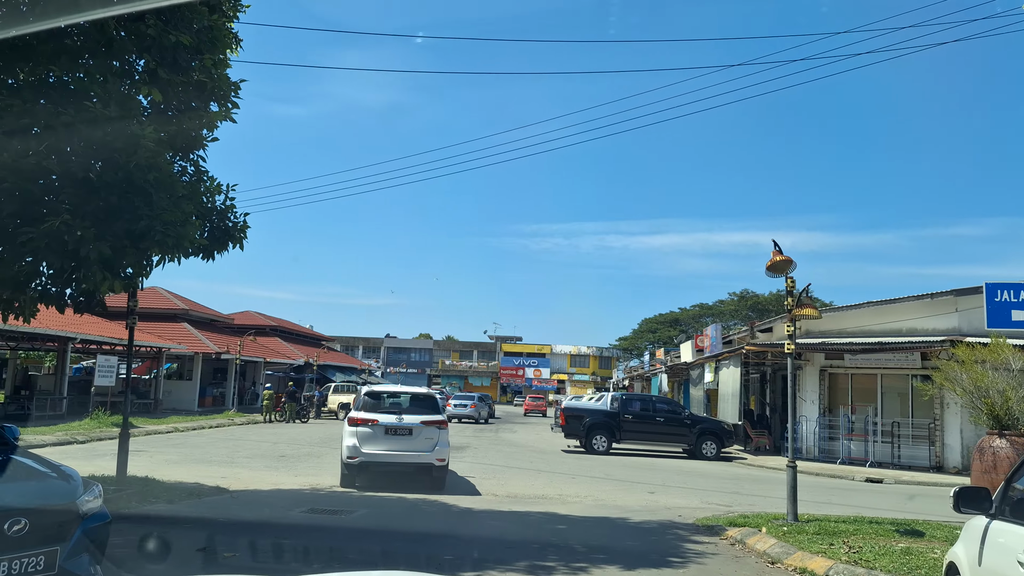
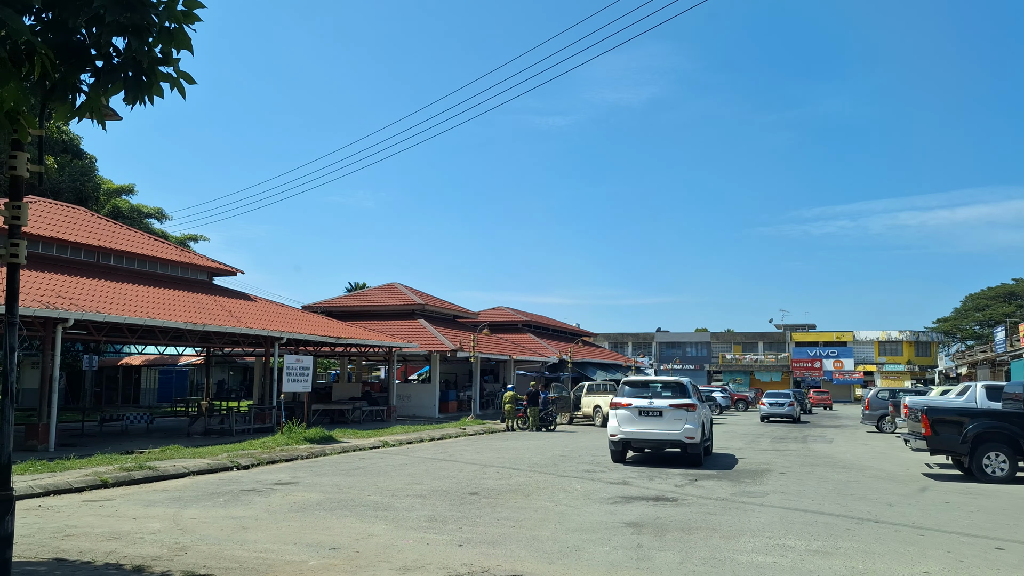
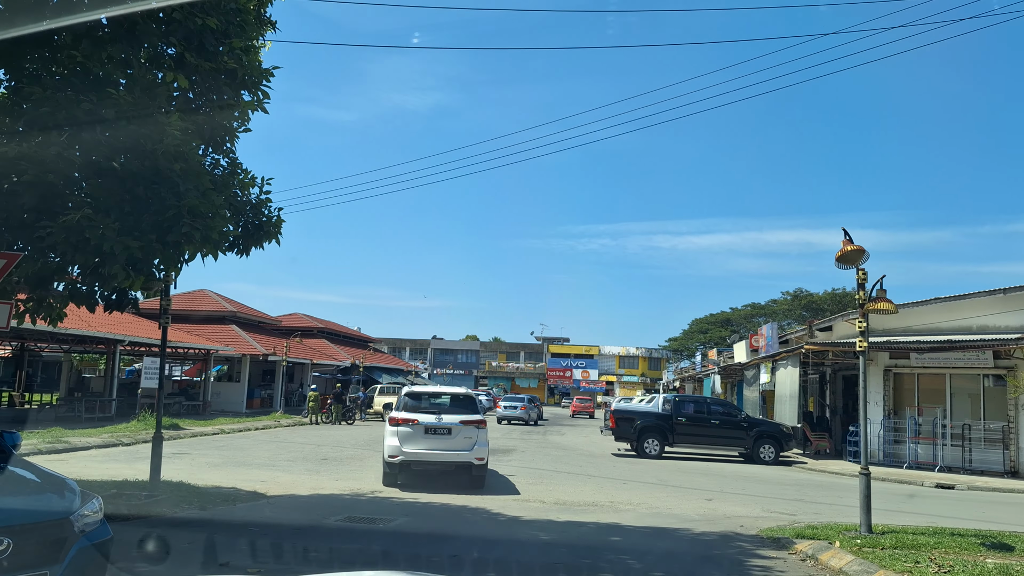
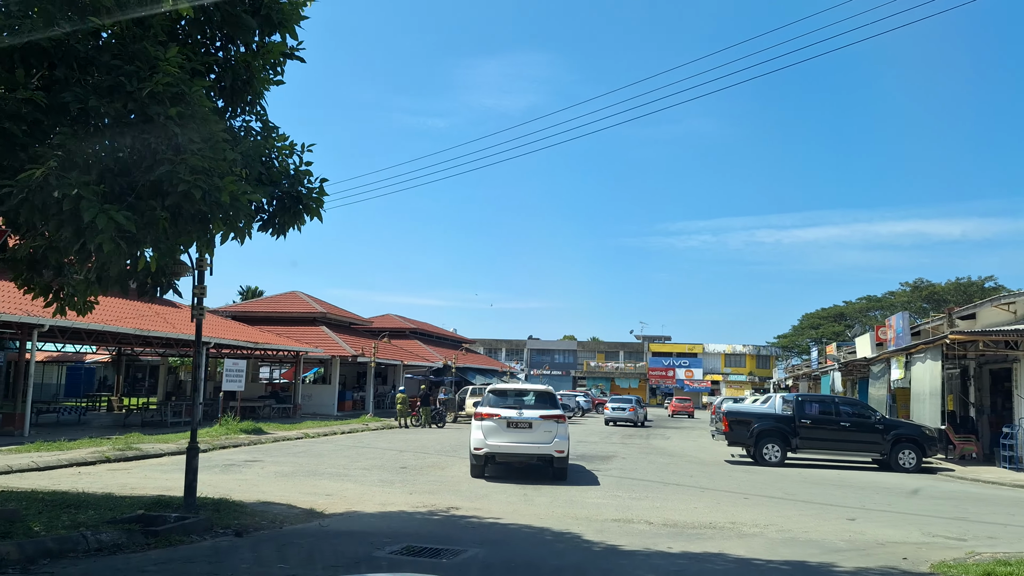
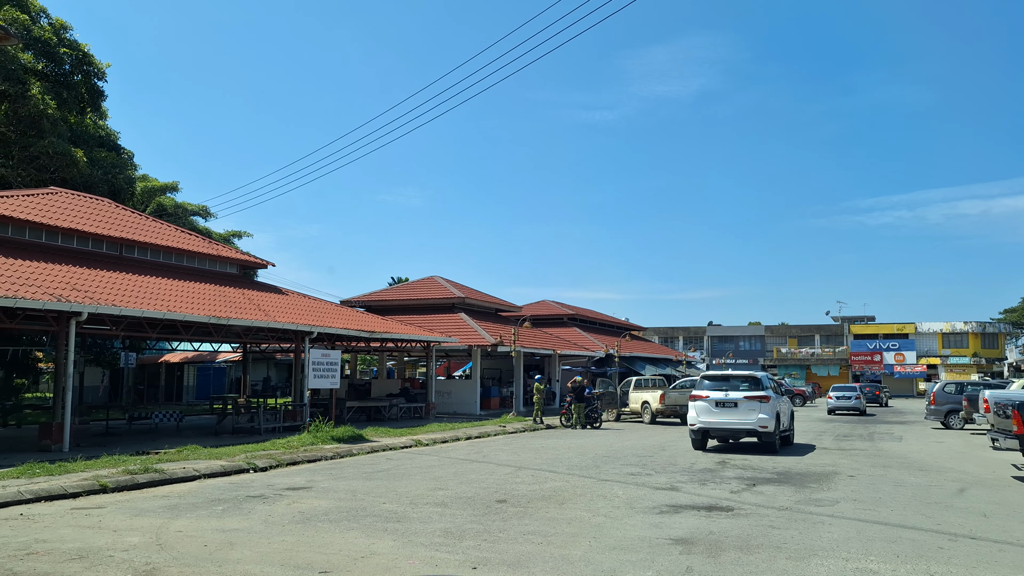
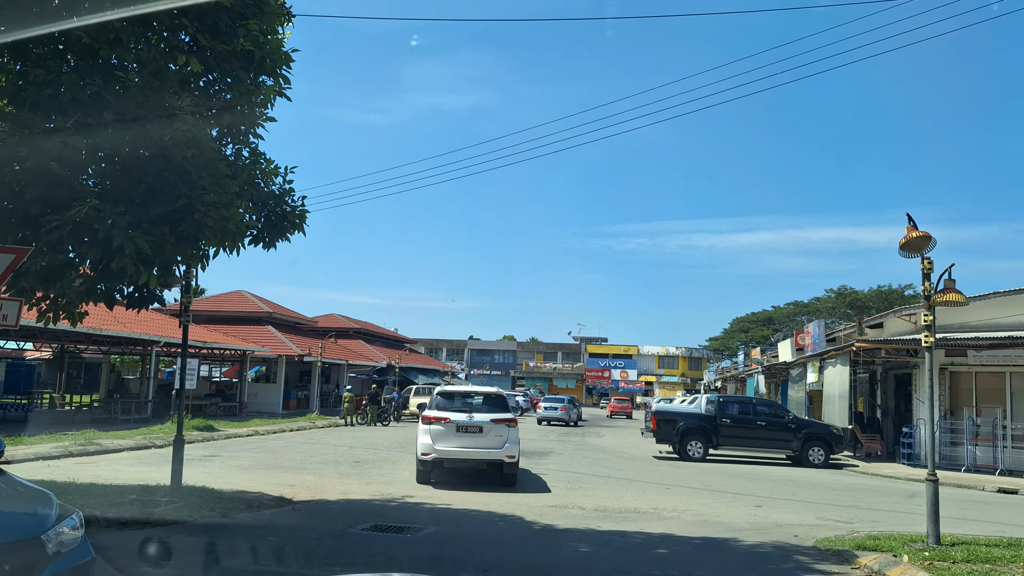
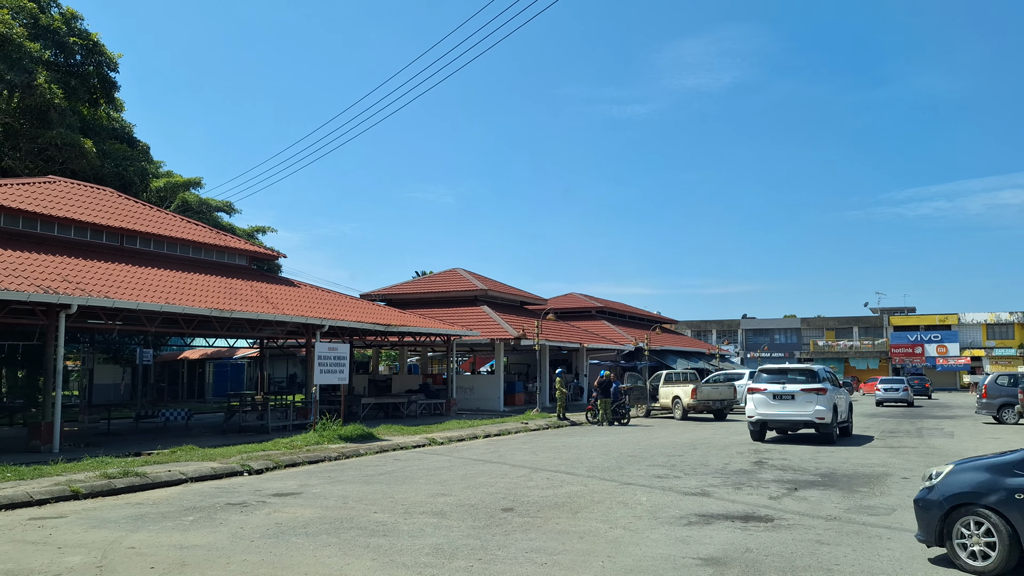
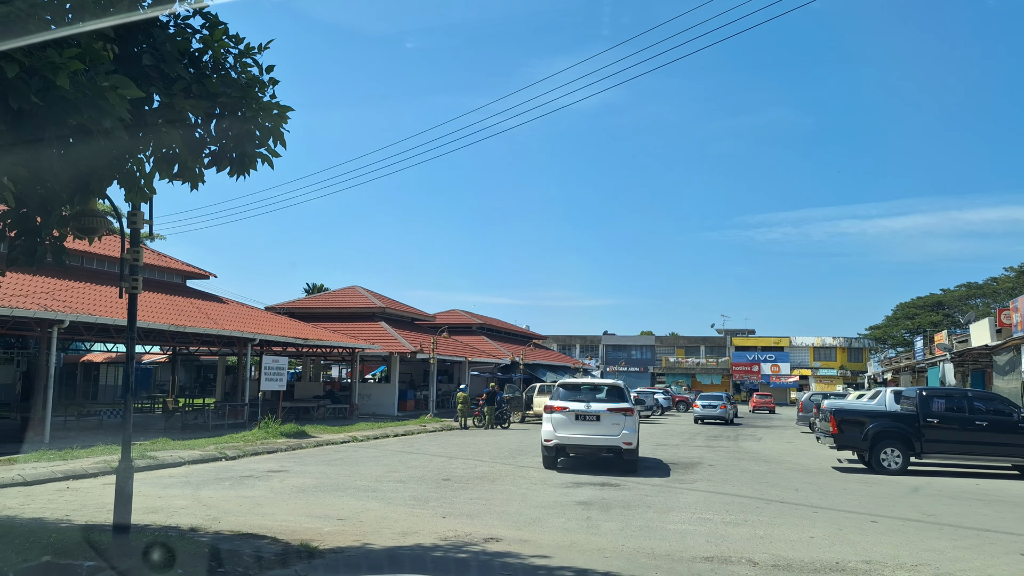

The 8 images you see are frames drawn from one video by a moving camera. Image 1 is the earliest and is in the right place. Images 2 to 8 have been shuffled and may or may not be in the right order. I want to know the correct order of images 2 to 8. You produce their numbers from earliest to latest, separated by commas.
3, 6, 4, 8, 2, 5, 7
